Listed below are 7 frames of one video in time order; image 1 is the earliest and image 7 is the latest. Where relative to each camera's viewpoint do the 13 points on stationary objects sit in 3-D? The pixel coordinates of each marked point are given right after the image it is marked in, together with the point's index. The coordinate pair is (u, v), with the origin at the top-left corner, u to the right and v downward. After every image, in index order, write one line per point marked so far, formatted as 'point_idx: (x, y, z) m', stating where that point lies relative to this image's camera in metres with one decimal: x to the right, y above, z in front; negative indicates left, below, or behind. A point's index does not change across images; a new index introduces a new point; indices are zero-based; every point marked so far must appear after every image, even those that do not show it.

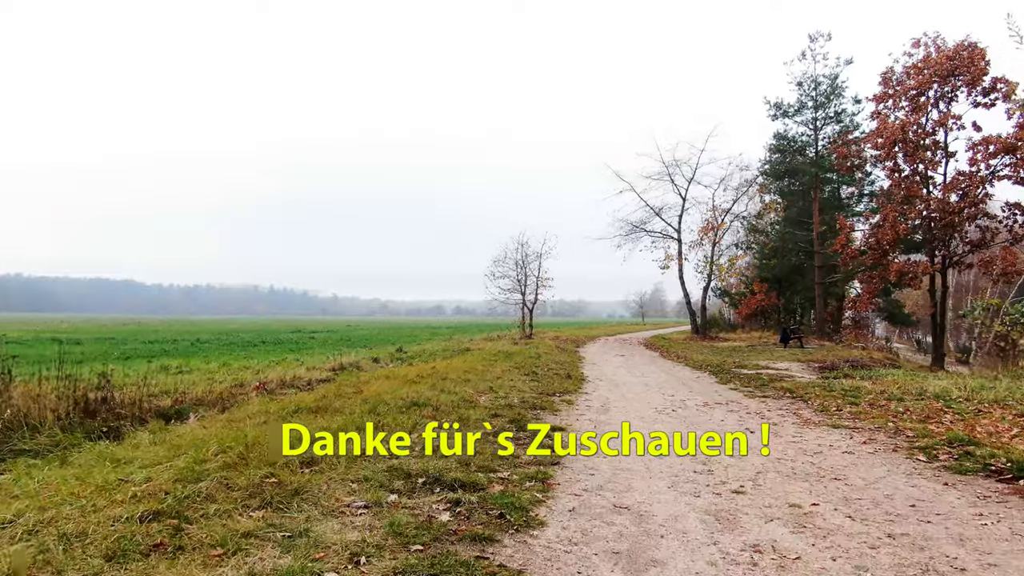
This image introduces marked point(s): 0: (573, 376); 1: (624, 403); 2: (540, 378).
0: (+1.9, -2.8, +17.1) m
1: (+2.6, -2.7, +13.1) m
2: (+0.8, -2.7, +16.0) m
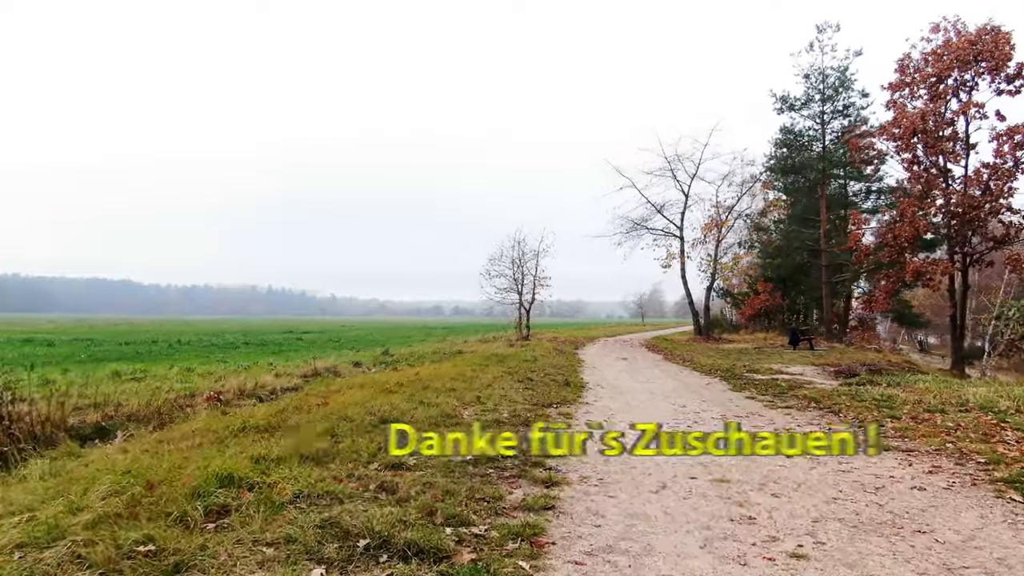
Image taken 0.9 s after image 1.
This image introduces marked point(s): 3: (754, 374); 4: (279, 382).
0: (+1.6, -2.7, +15.5) m
1: (+2.4, -2.6, +11.5) m
2: (+0.6, -2.6, +14.4) m
3: (+8.5, -3.0, +19.3) m
4: (-5.7, -2.3, +13.4) m
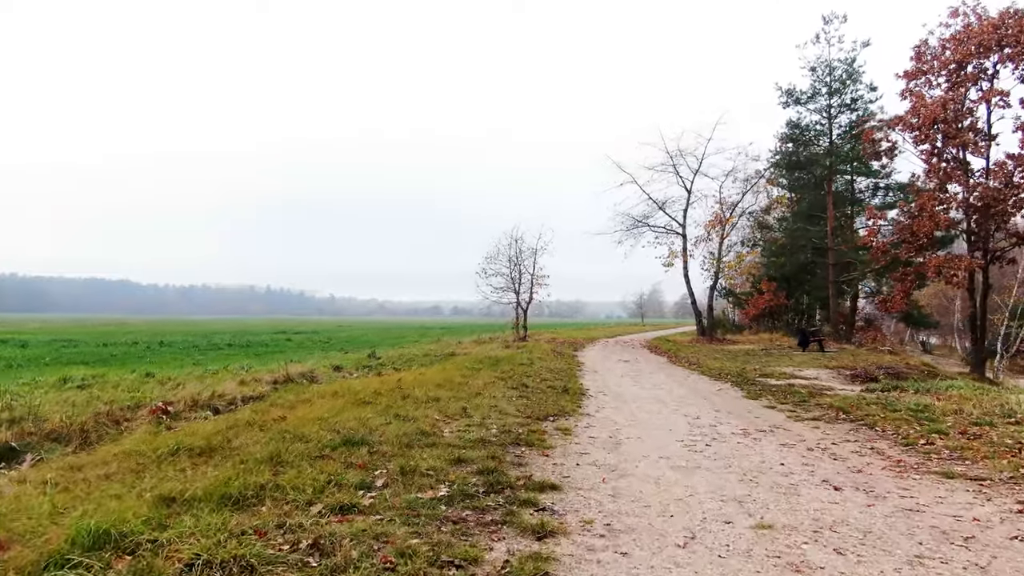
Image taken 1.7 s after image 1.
0: (+1.5, -2.6, +14.1) m
1: (+2.3, -2.5, +10.0) m
2: (+0.4, -2.5, +12.9) m
3: (+8.3, -3.0, +17.9) m
4: (-5.9, -2.2, +11.9) m
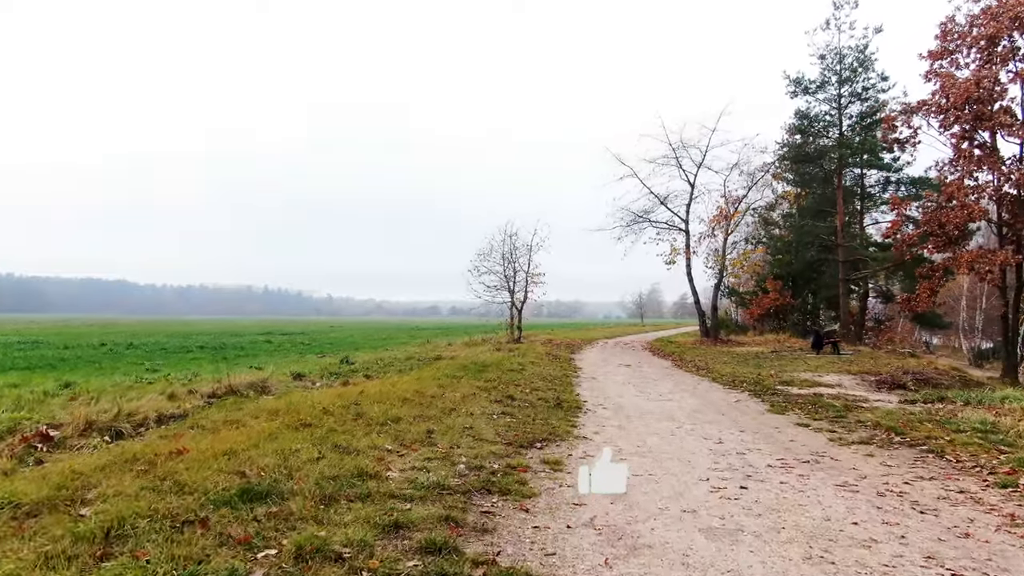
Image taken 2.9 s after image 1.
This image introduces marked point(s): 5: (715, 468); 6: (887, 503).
0: (+1.1, -2.5, +11.9) m
1: (+1.9, -2.4, +7.9) m
2: (+0.1, -2.4, +10.8) m
3: (+7.9, -2.9, +15.8) m
4: (-6.3, -2.1, +9.8) m
5: (+2.7, -2.4, +7.4) m
6: (+4.1, -2.3, +6.0) m
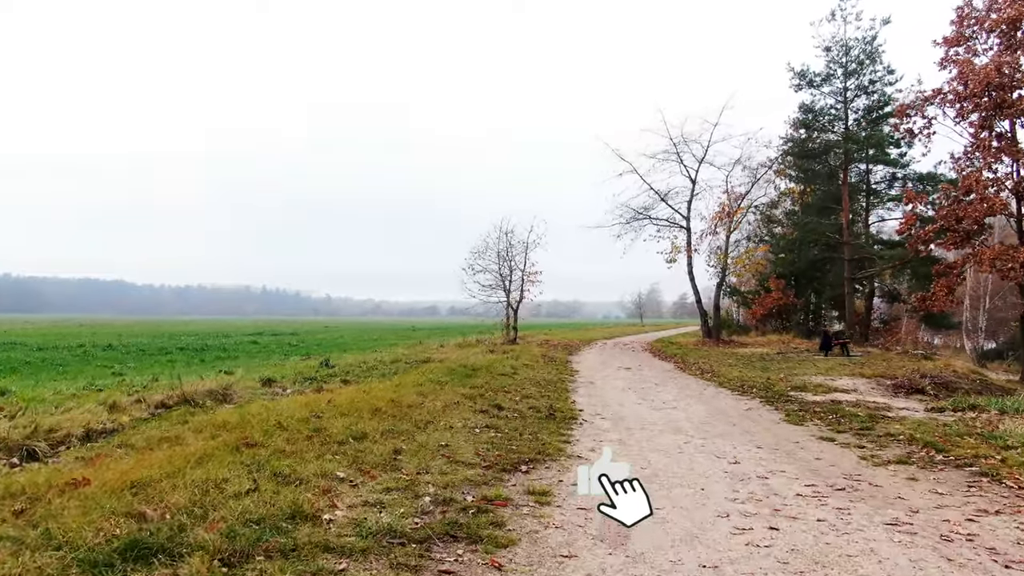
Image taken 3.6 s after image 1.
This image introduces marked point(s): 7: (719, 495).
0: (+0.9, -2.5, +10.7) m
1: (+1.7, -2.4, +6.7) m
2: (-0.2, -2.3, +9.5) m
3: (+7.7, -2.8, +14.5) m
4: (-6.5, -2.0, +8.5) m
5: (+2.5, -2.3, +6.1) m
6: (+3.8, -2.3, +4.7) m
7: (+2.3, -2.3, +6.2) m
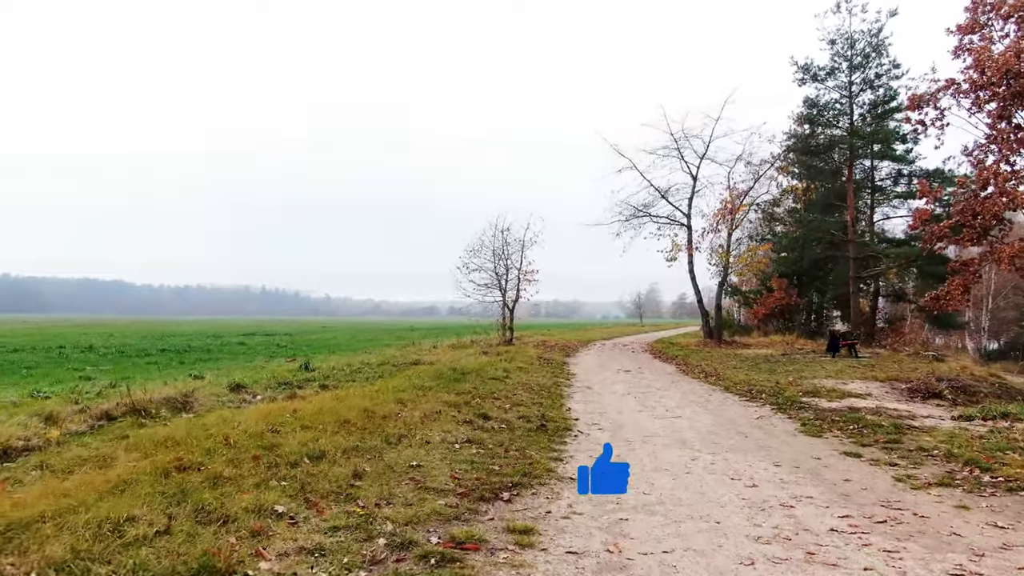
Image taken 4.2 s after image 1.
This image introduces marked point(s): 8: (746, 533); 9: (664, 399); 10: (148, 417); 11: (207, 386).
0: (+0.6, -2.4, +9.6) m
1: (+1.5, -2.3, +5.6) m
2: (-0.4, -2.3, +8.5) m
3: (+7.5, -2.7, +13.5) m
4: (-6.7, -2.0, +7.5) m
5: (+2.2, -2.3, +5.1) m
6: (+3.6, -2.2, +3.7) m
7: (+2.1, -2.3, +5.2) m
8: (+2.1, -2.3, +5.1) m
9: (+3.7, -2.7, +13.2) m
10: (-6.1, -2.1, +9.3) m
11: (-6.9, -2.2, +12.4) m
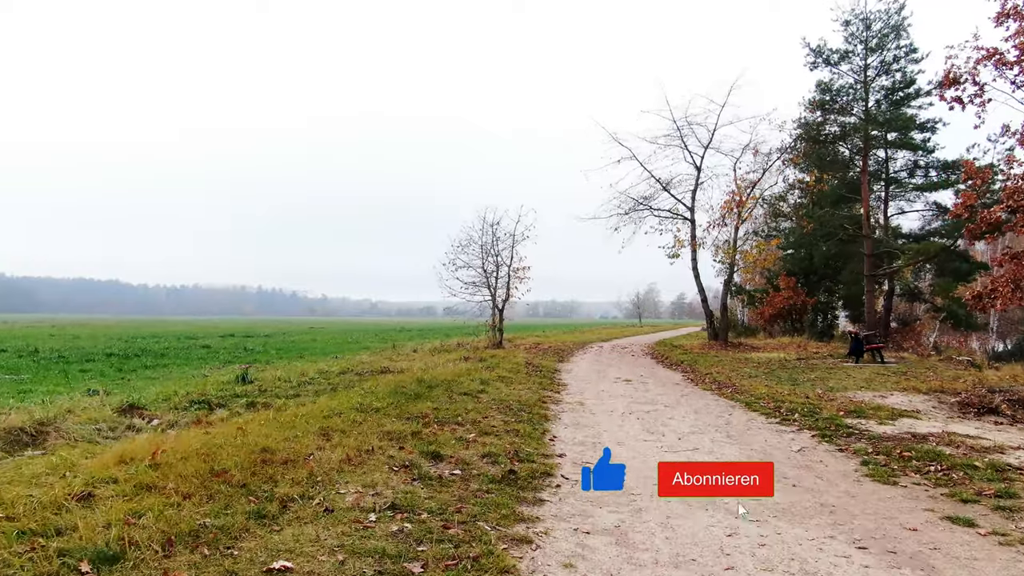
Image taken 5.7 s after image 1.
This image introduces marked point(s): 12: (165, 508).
0: (+0.1, -2.3, +7.0) m
1: (+0.9, -2.2, +2.9) m
2: (-0.9, -2.2, +5.8) m
3: (+6.9, -2.6, +10.8) m
4: (-7.2, -1.9, +4.8) m
5: (+1.7, -2.2, +2.4) m
6: (+3.1, -2.1, +1.0) m
7: (+1.6, -2.2, +2.5) m
8: (+1.6, -2.2, +2.4) m
9: (+3.1, -2.5, +10.5) m
10: (-6.6, -2.0, +6.6) m
11: (-7.4, -2.1, +9.7) m
12: (-3.0, -1.9, +4.9) m
